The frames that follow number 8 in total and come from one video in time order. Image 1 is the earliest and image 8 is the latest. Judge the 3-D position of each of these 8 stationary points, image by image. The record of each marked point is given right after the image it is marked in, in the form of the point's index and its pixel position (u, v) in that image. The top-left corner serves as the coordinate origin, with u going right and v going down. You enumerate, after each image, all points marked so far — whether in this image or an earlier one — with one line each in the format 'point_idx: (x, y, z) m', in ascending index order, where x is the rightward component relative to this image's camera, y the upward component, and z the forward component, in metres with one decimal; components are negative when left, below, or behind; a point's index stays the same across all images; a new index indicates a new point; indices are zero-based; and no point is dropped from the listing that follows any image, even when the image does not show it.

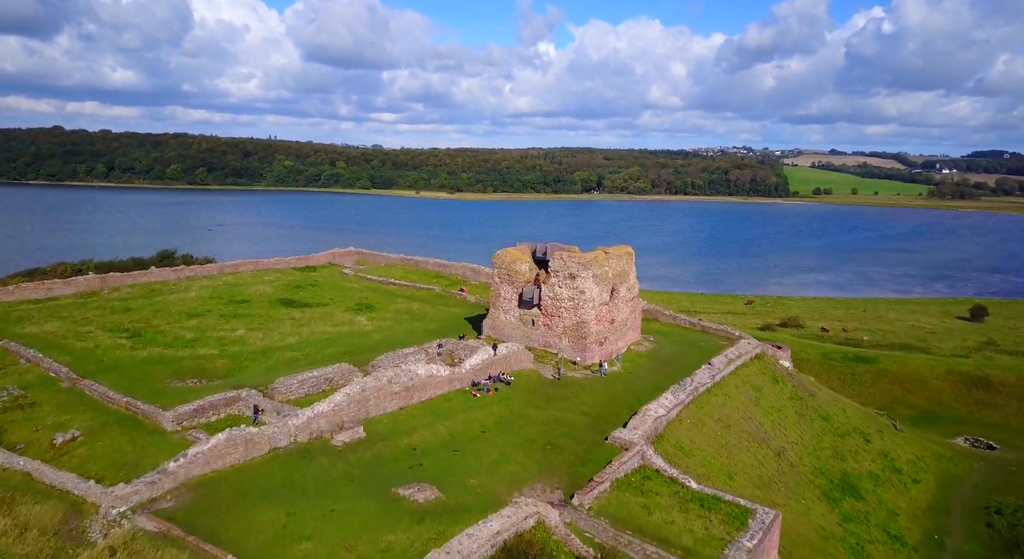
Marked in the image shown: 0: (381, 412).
0: (-3.7, -3.8, +18.4) m
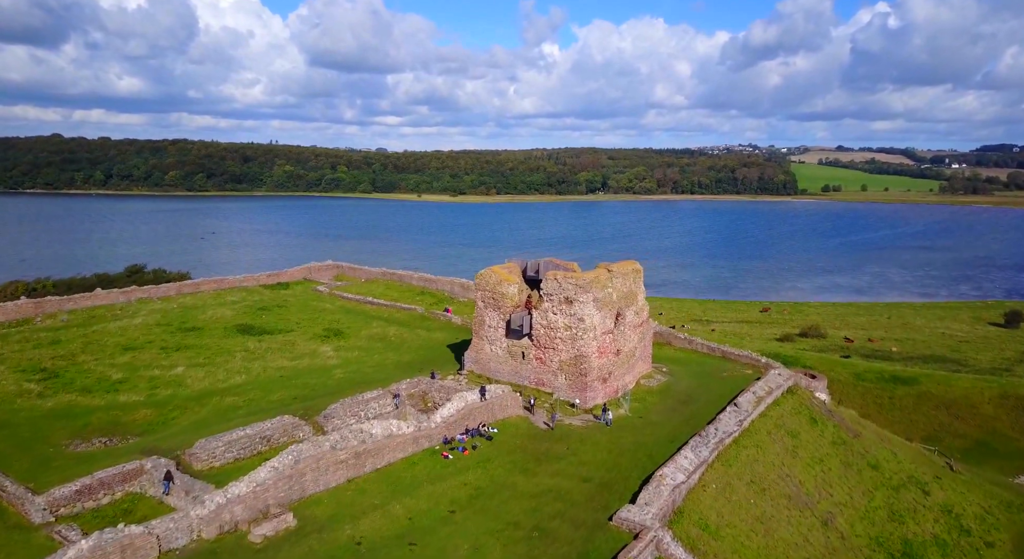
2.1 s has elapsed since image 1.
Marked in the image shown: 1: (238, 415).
0: (-4.2, -4.7, +14.4) m
1: (-8.0, -3.9, +18.7) m
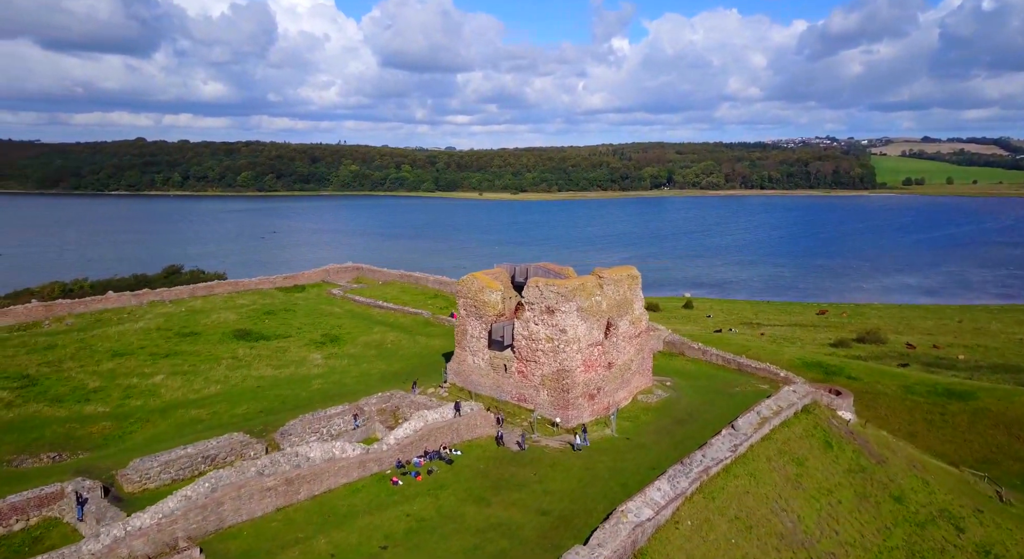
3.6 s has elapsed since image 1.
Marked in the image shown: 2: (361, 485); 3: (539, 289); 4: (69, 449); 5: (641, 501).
0: (-5.5, -4.9, +13.2) m
1: (-8.9, -4.2, +17.9) m
2: (-3.6, -4.8, +15.2) m
3: (+0.8, -0.3, +19.0) m
4: (-11.2, -4.4, +16.3) m
5: (+2.8, -4.9, +14.4) m
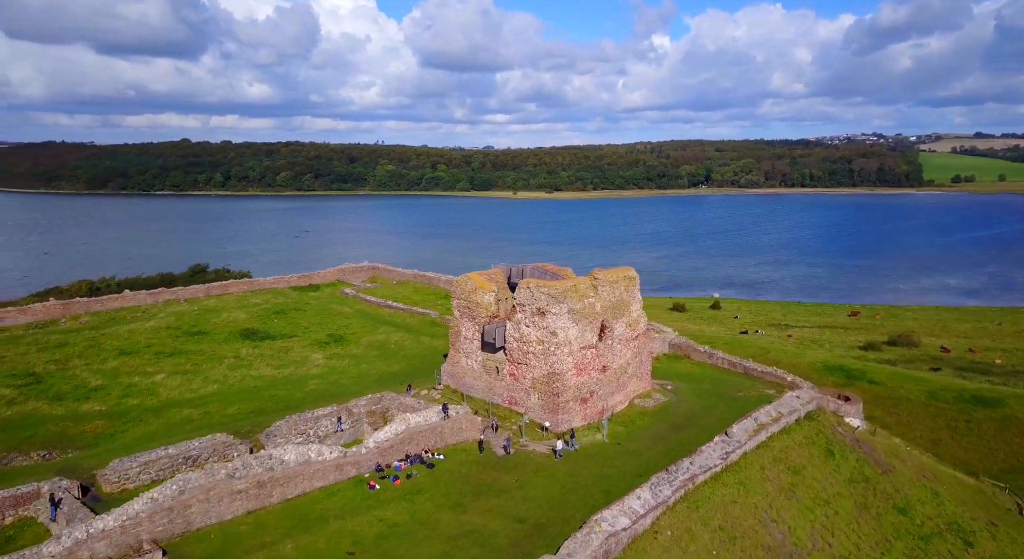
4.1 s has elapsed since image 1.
0: (-6.2, -5.0, +13.2) m
1: (-9.2, -4.2, +18.0) m
2: (-4.1, -4.9, +15.0) m
3: (+0.5, -0.3, +18.5) m
4: (-11.7, -4.4, +16.6) m
5: (+2.3, -5.0, +13.9) m
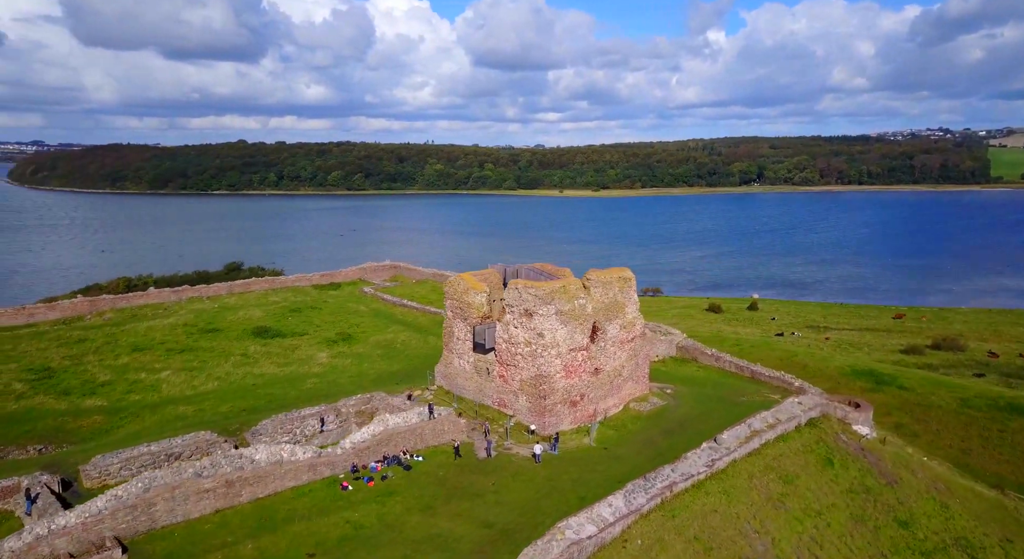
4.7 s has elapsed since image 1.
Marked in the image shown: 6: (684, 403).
0: (-6.9, -5.0, +13.3) m
1: (-9.6, -4.2, +18.3) m
2: (-4.7, -4.8, +14.9) m
3: (+0.1, -0.3, +18.1) m
4: (-12.2, -4.4, +17.1) m
5: (+1.5, -5.0, +13.4) m
6: (+5.3, -3.8, +19.8) m
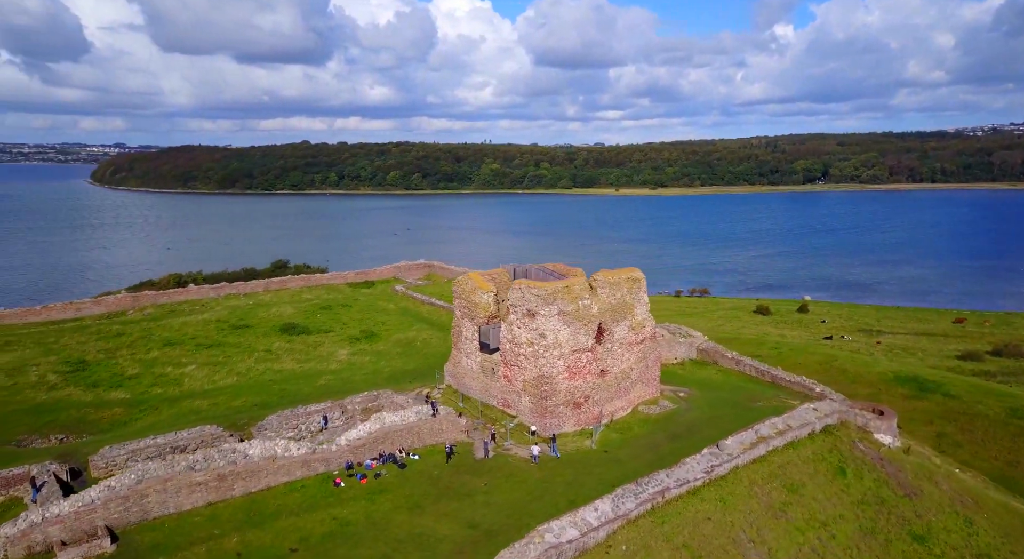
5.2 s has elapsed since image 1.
0: (-7.3, -4.9, +13.7) m
1: (-9.5, -4.1, +18.9) m
2: (-4.9, -4.8, +15.1) m
3: (+0.2, -0.3, +17.9) m
4: (-12.2, -4.3, +17.9) m
5: (+1.1, -5.0, +13.0) m
6: (+5.5, -3.9, +19.0) m
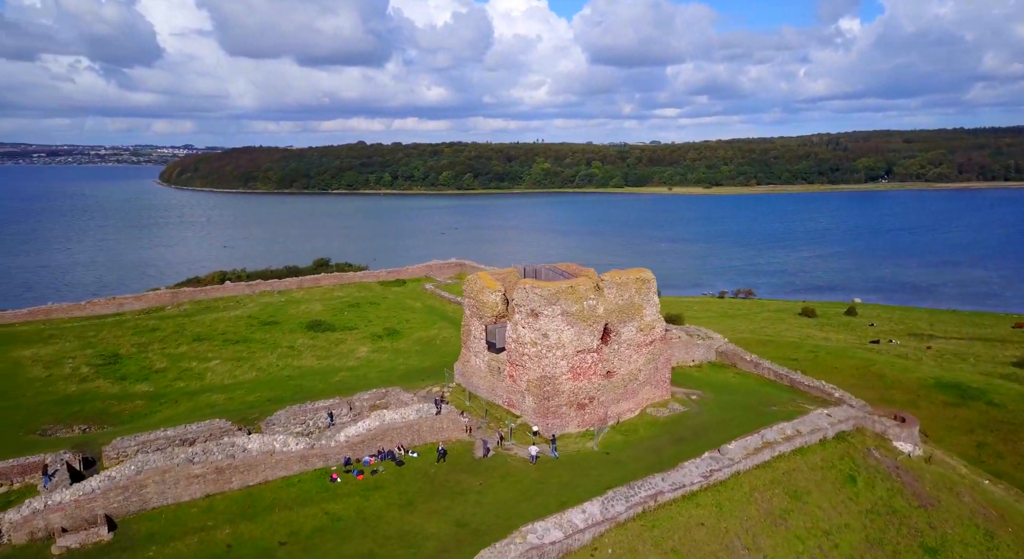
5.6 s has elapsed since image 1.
0: (-7.6, -4.9, +14.1) m
1: (-9.3, -4.0, +19.5) m
2: (-5.1, -4.8, +15.3) m
3: (+0.3, -0.3, +17.7) m
4: (-12.1, -4.2, +18.7) m
5: (+0.8, -5.0, +12.7) m
6: (+5.6, -3.9, +18.4) m
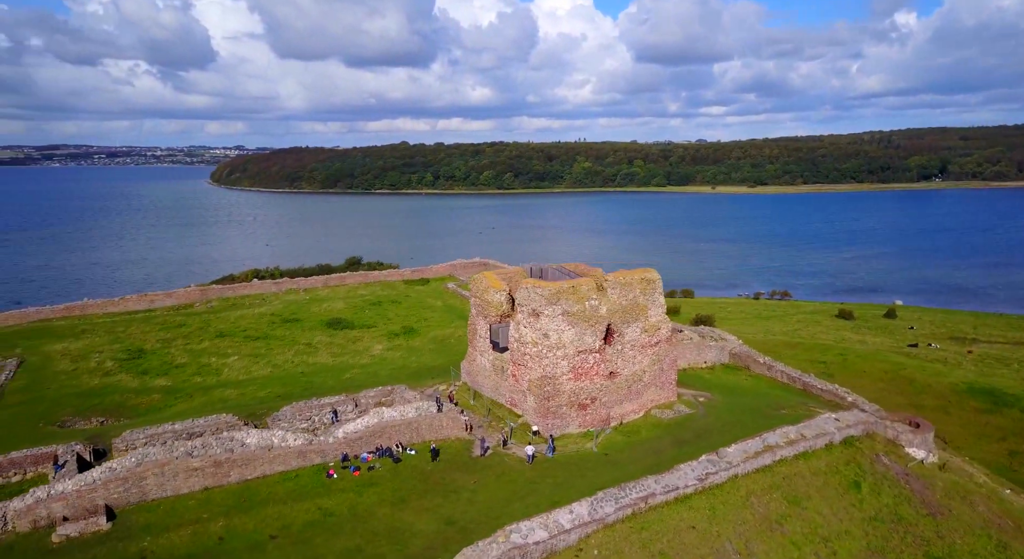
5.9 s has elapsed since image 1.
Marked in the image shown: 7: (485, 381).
0: (-7.8, -4.8, +14.5) m
1: (-9.2, -3.9, +20.0) m
2: (-5.2, -4.7, +15.6) m
3: (+0.3, -0.3, +17.5) m
4: (-12.0, -4.1, +19.3) m
5: (+0.5, -5.0, +12.6) m
6: (+5.7, -3.9, +18.0) m
7: (-0.8, -3.2, +19.9) m
